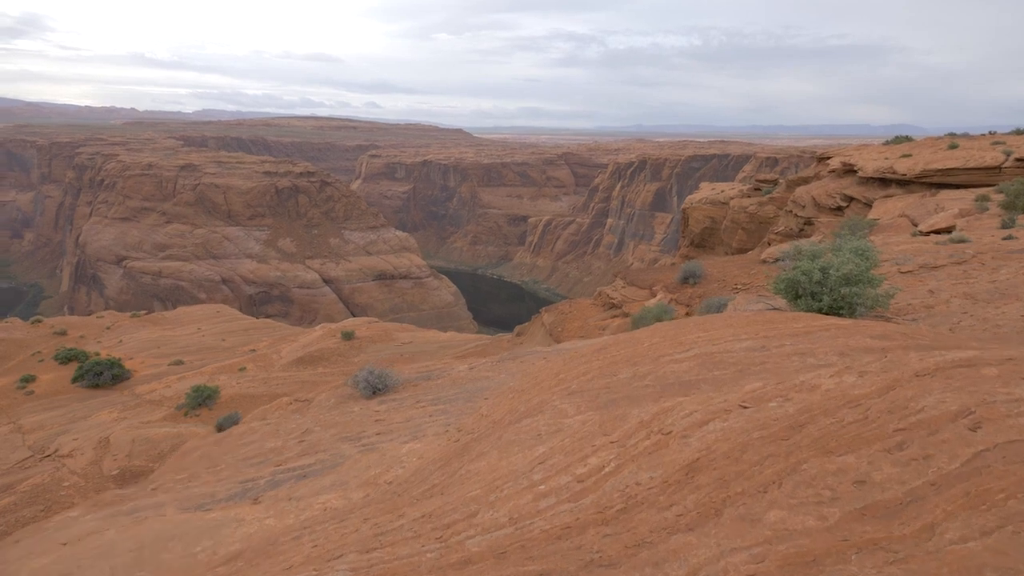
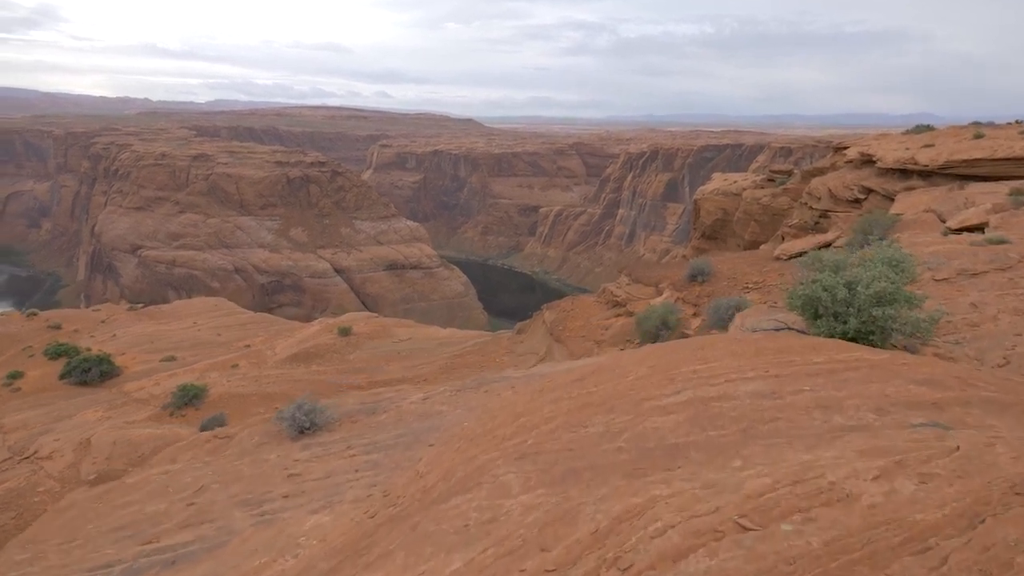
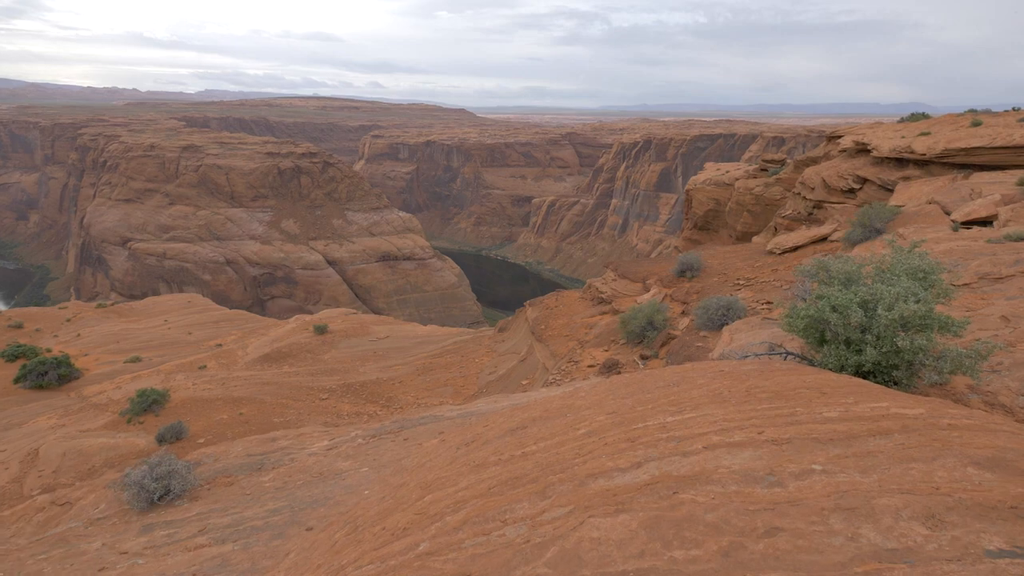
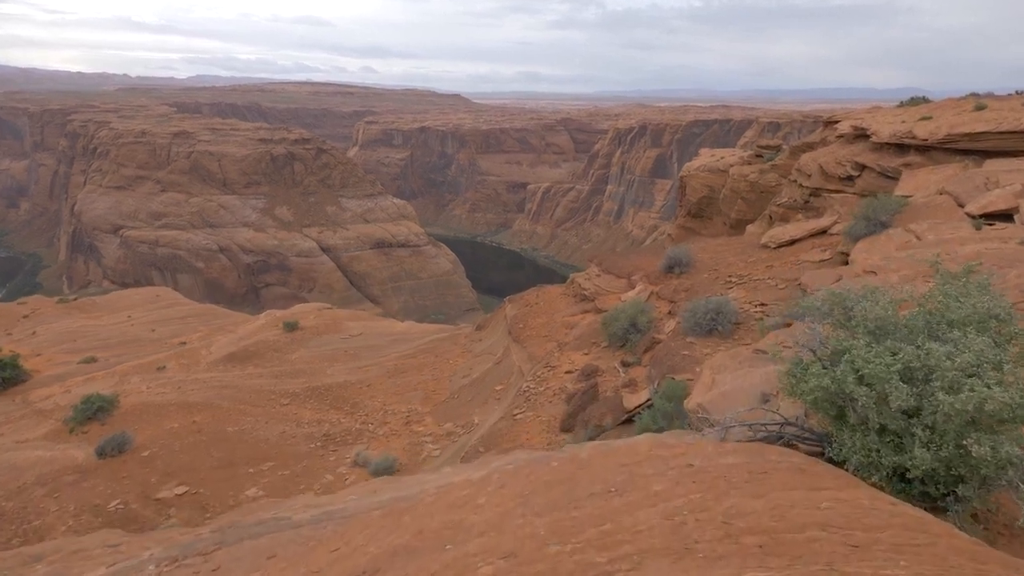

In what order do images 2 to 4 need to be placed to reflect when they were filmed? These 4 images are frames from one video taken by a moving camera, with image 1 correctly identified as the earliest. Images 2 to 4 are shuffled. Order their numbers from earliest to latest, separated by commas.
2, 3, 4
